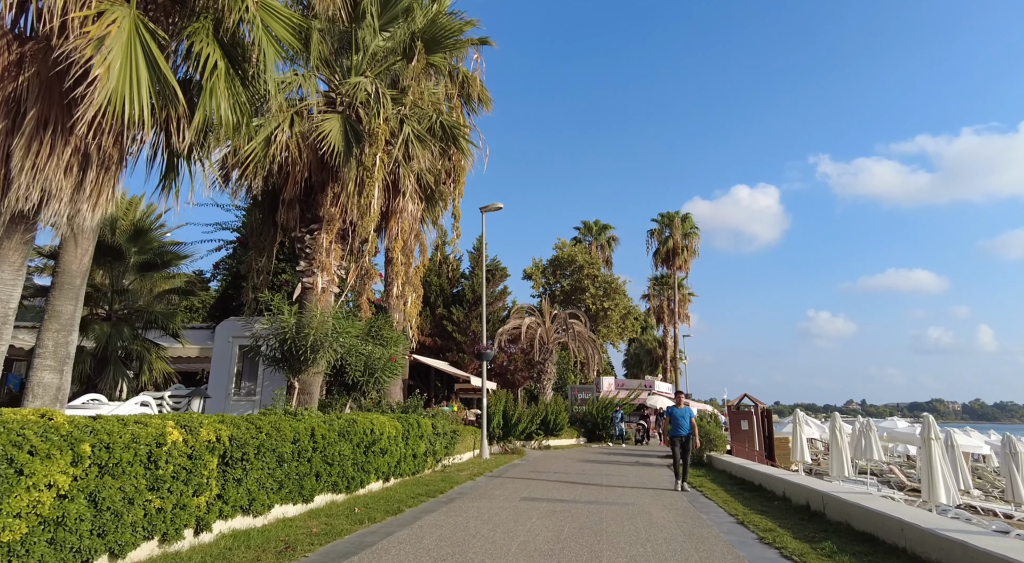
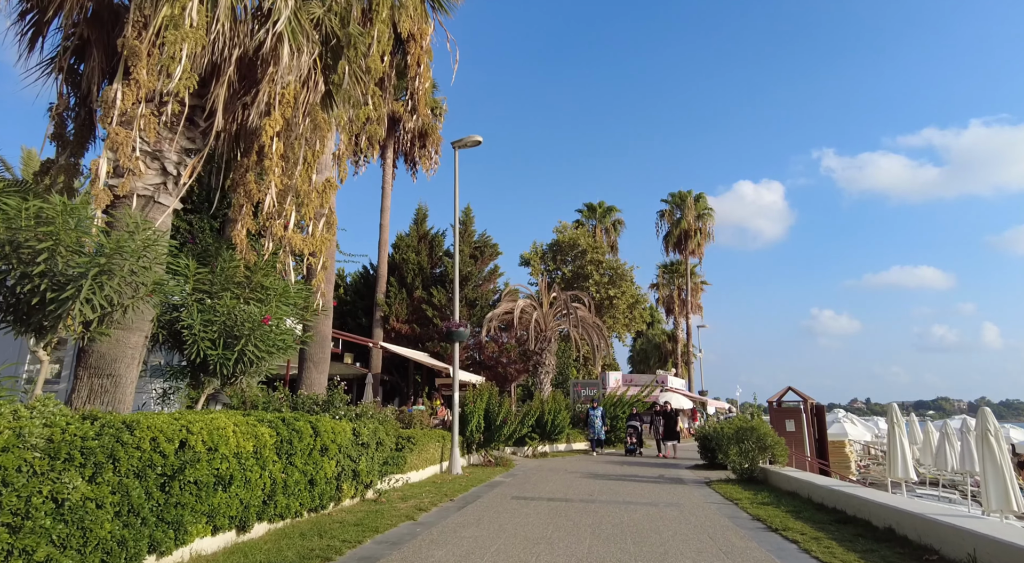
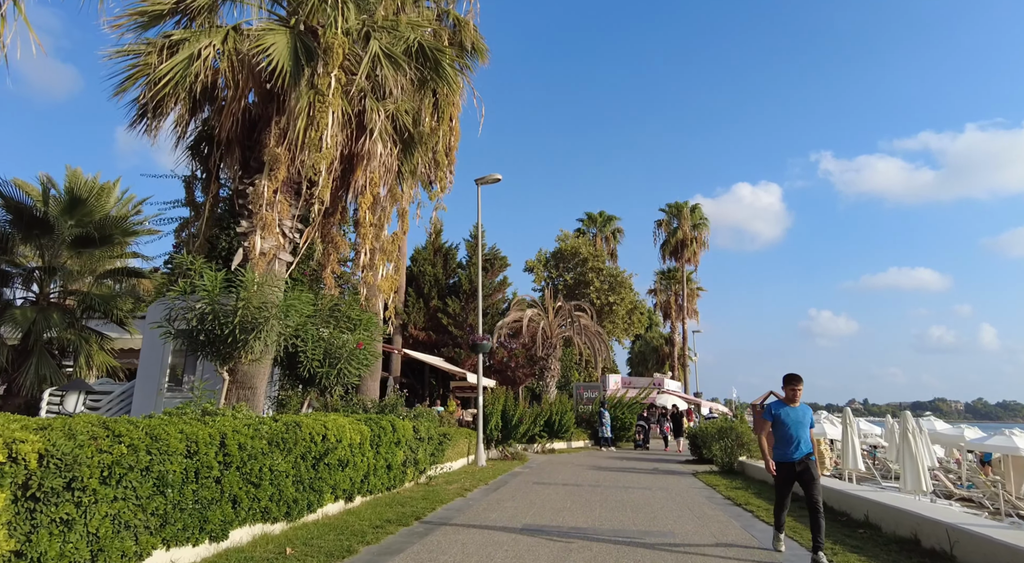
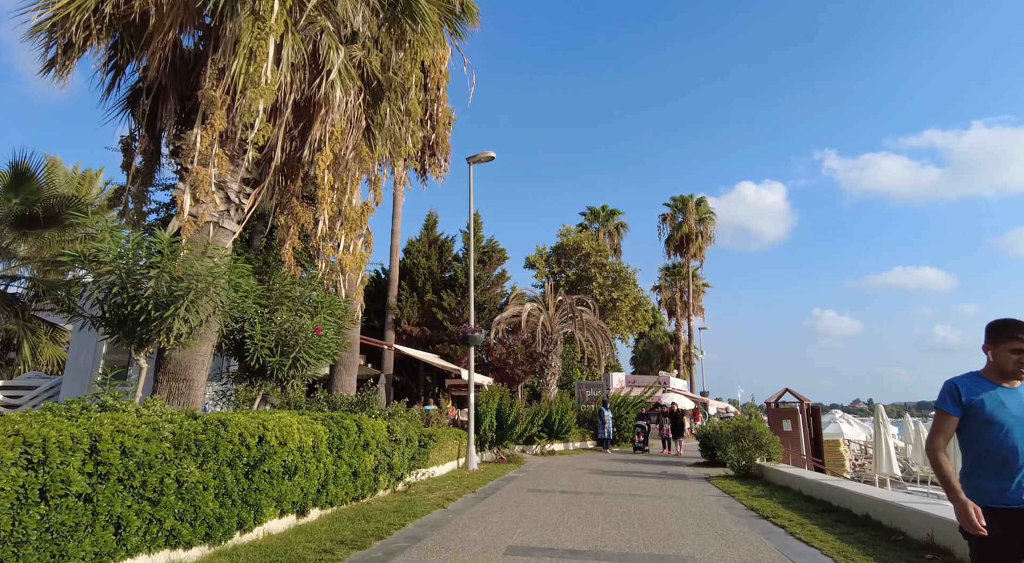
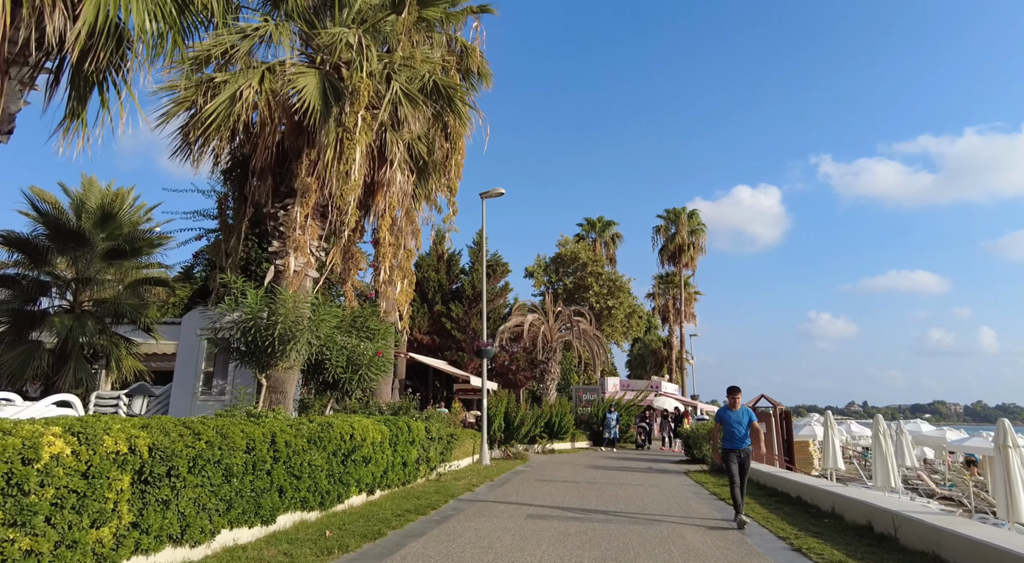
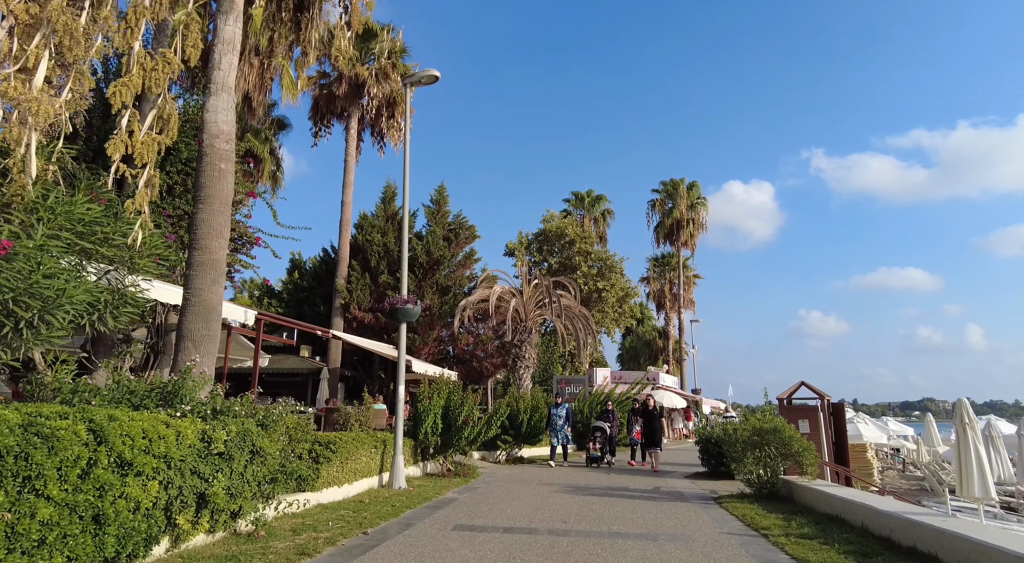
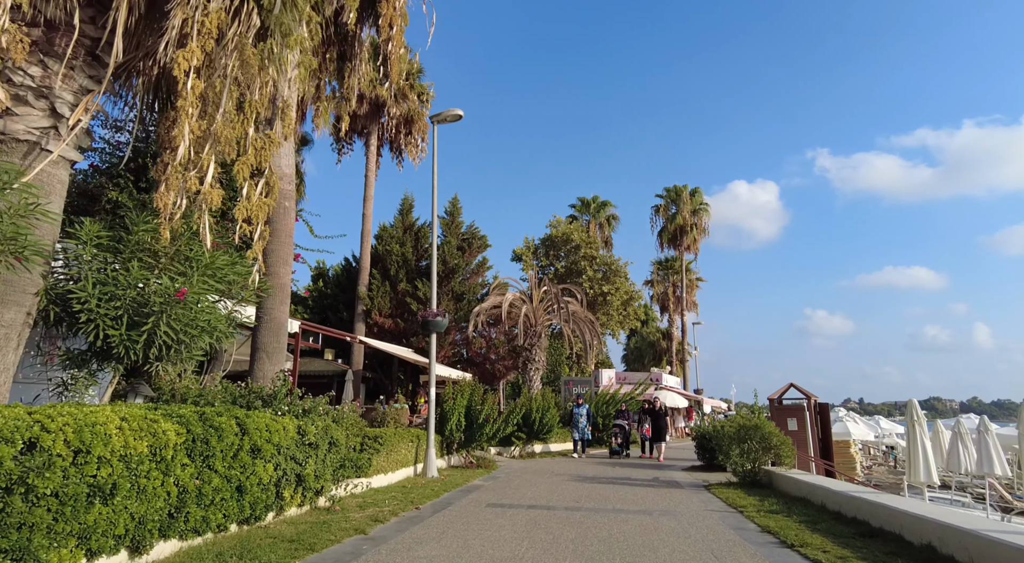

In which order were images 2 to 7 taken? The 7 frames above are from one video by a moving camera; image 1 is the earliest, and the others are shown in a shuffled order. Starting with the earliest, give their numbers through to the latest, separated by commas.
5, 3, 4, 2, 7, 6
